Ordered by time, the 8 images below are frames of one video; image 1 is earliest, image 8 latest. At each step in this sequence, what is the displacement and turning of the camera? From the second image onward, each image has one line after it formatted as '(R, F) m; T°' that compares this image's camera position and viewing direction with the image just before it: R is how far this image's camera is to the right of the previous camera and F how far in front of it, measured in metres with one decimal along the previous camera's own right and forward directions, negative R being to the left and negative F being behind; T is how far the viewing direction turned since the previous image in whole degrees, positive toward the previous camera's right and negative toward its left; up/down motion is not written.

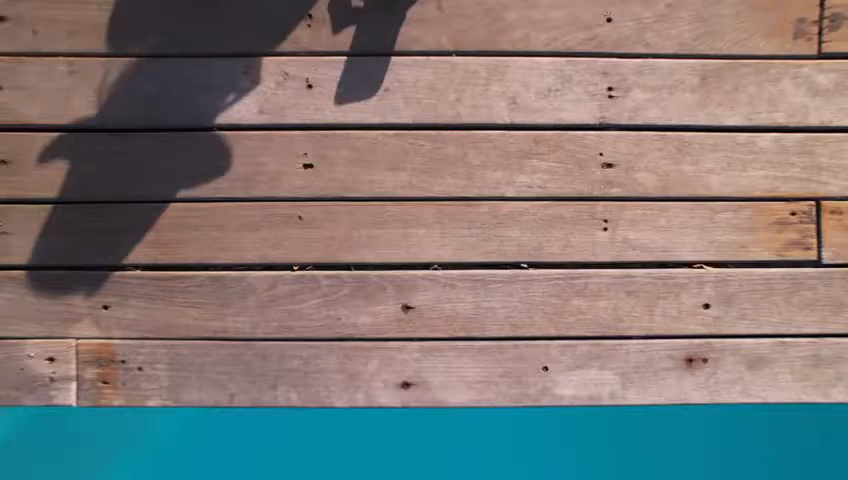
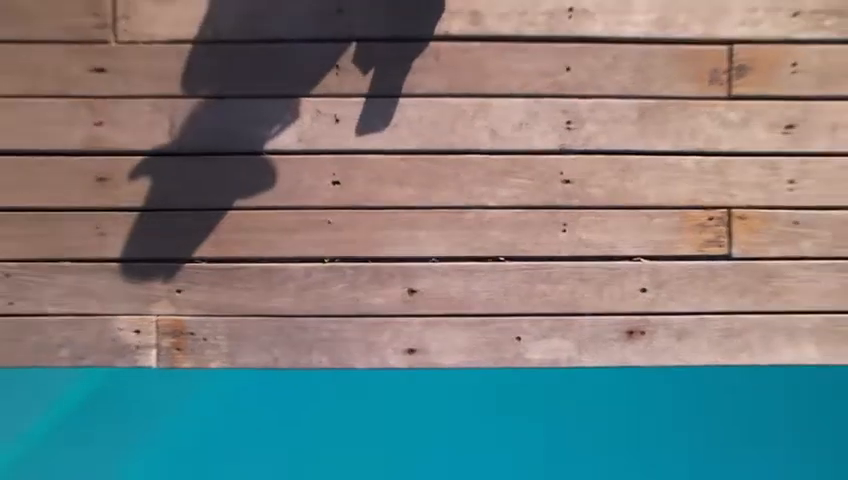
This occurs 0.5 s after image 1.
(0.0, -0.4) m; -1°
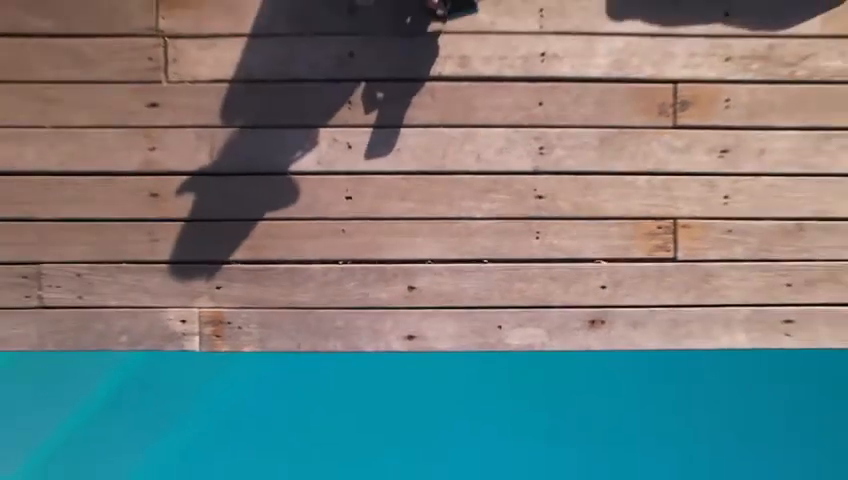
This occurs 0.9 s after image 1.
(0.0, -0.4) m; 0°
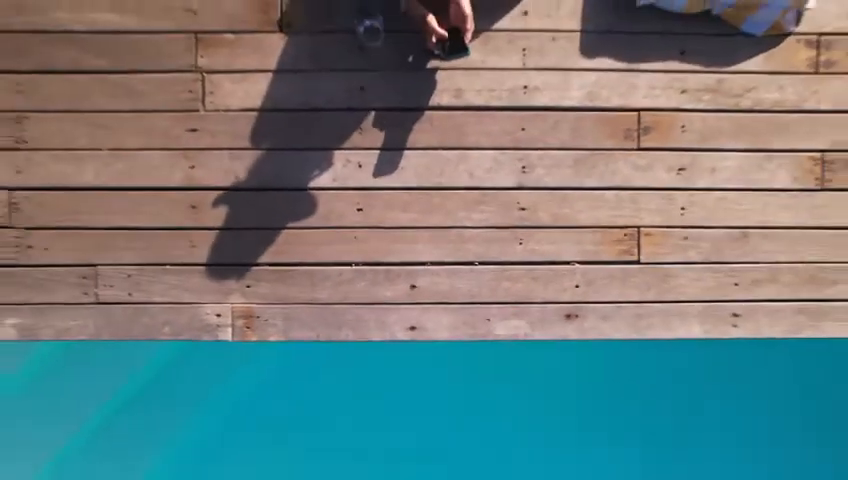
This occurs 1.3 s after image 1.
(0.0, -0.4) m; 0°
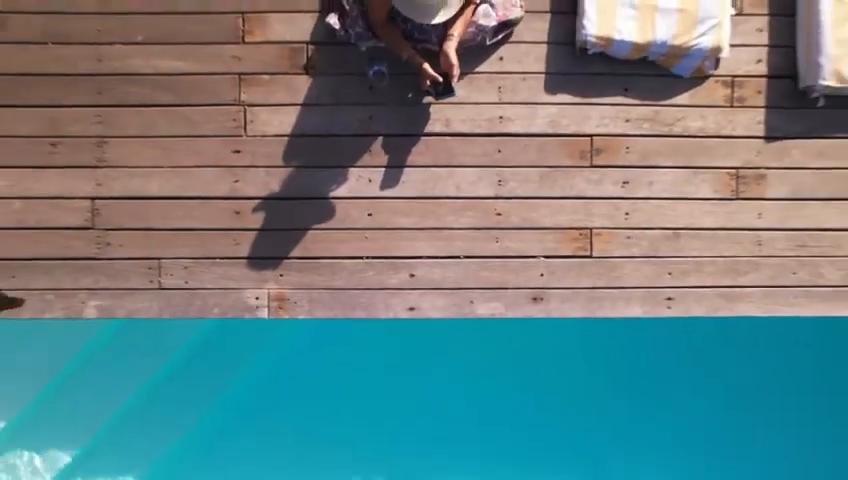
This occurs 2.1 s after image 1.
(0.0, -0.6) m; 0°
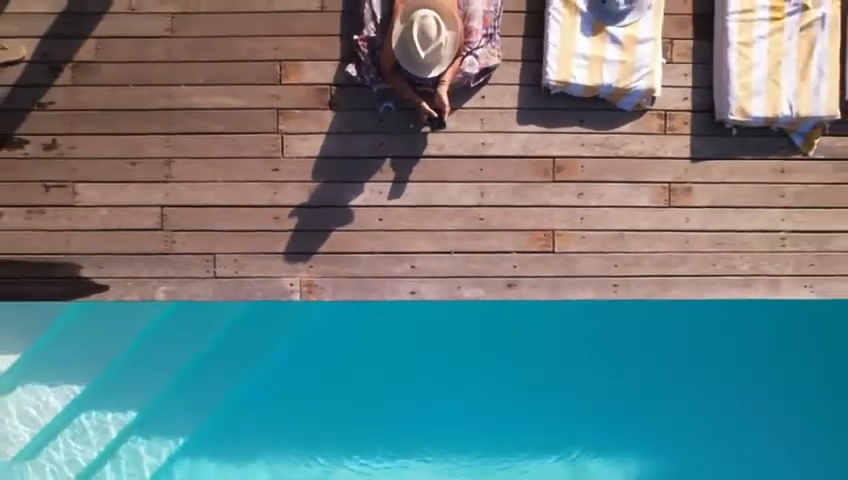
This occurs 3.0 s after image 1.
(0.0, -0.8) m; 0°
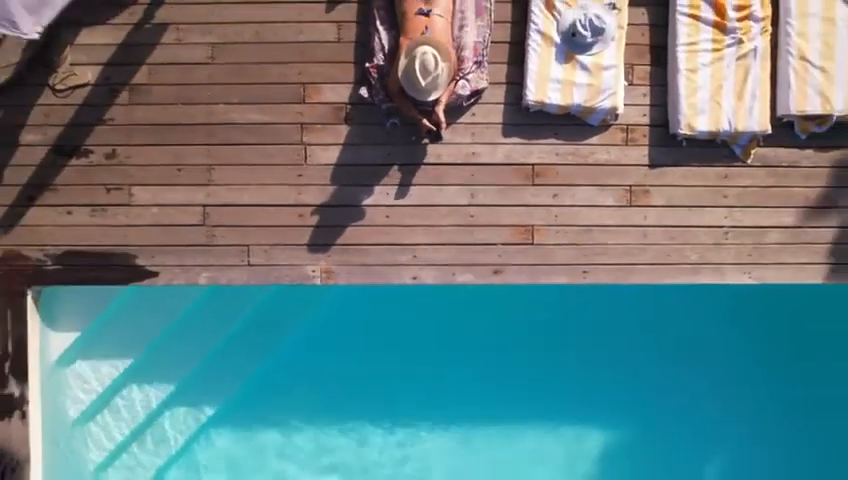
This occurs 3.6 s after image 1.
(0.0, -0.8) m; 0°
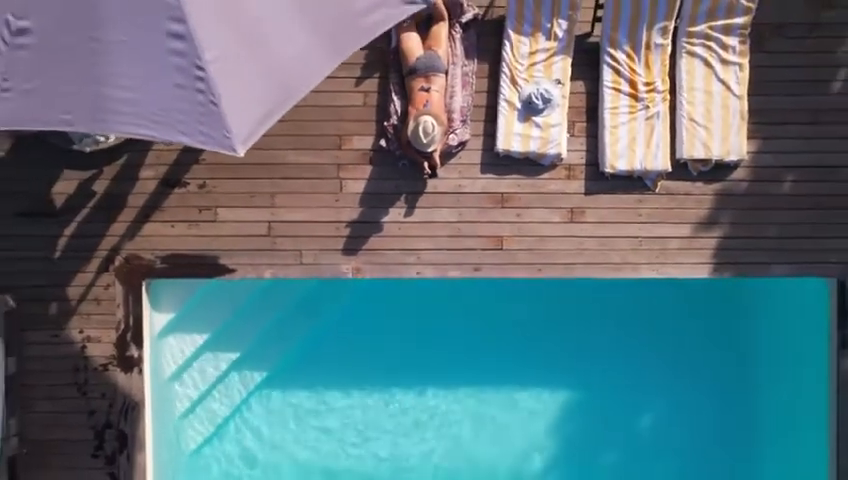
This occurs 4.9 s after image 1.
(0.0, -1.9) m; -1°
